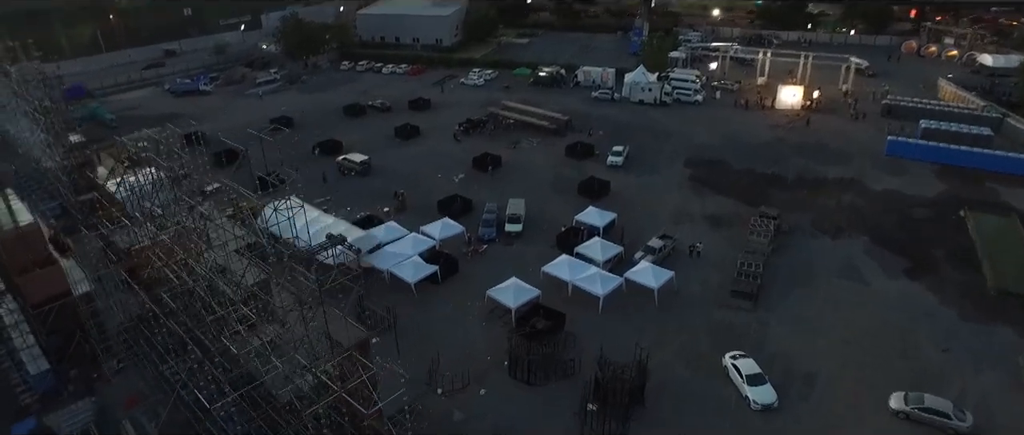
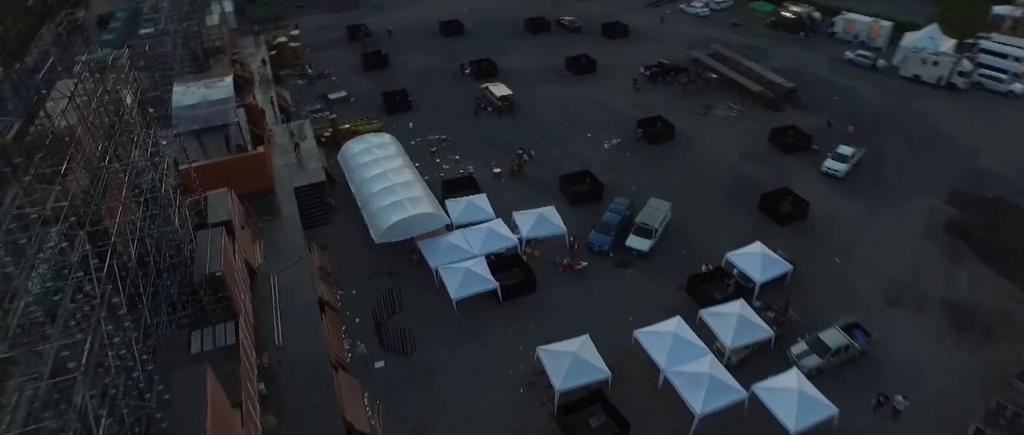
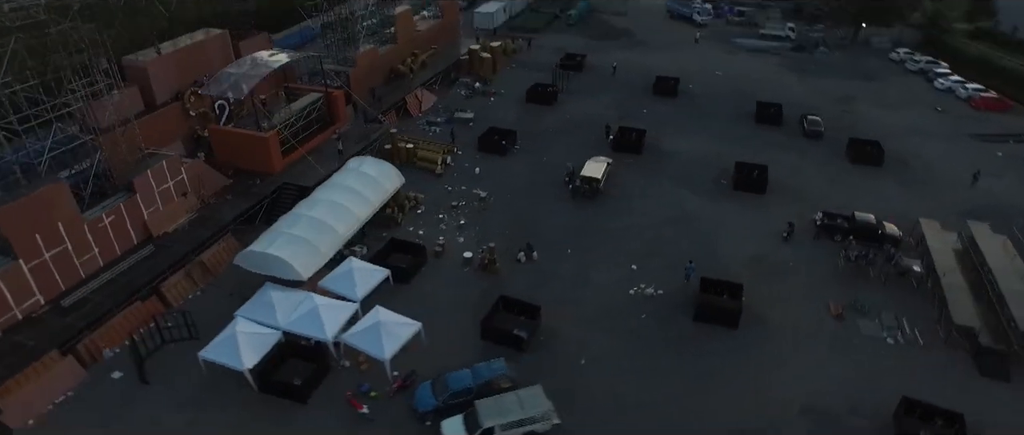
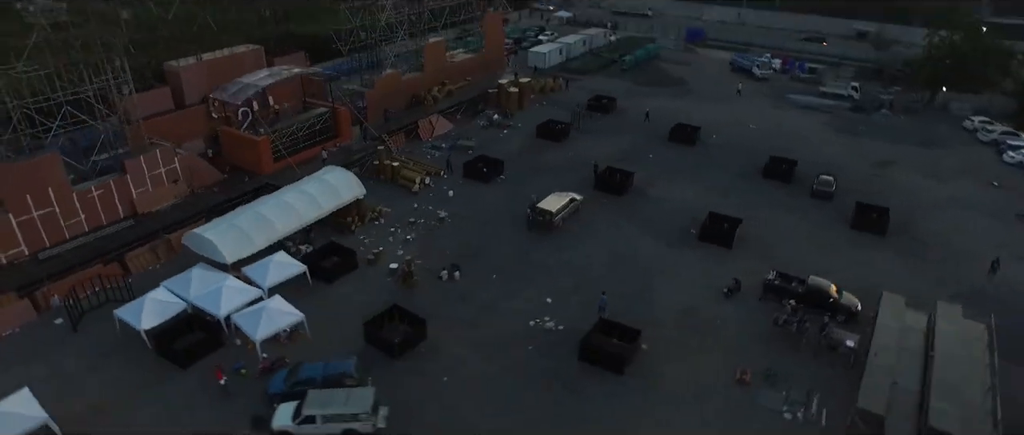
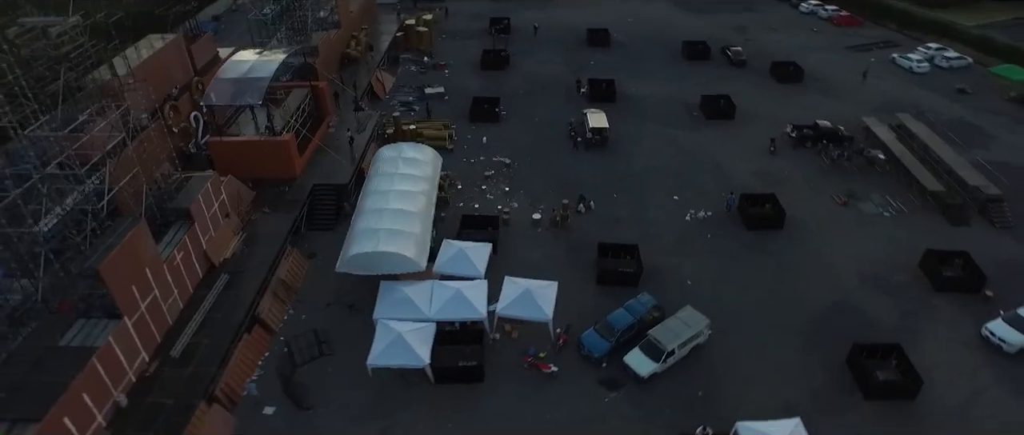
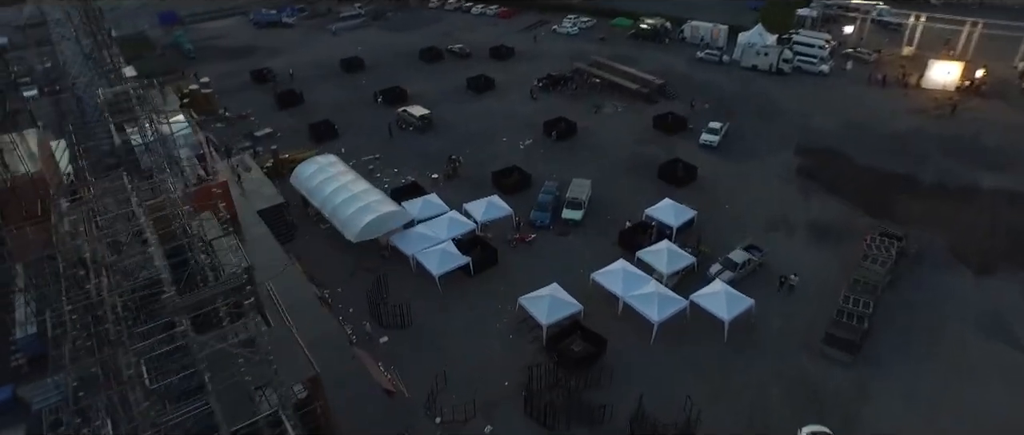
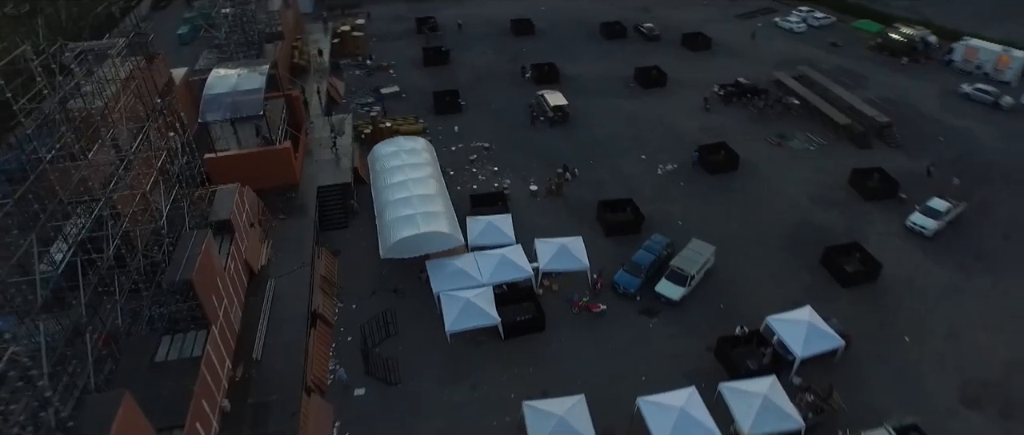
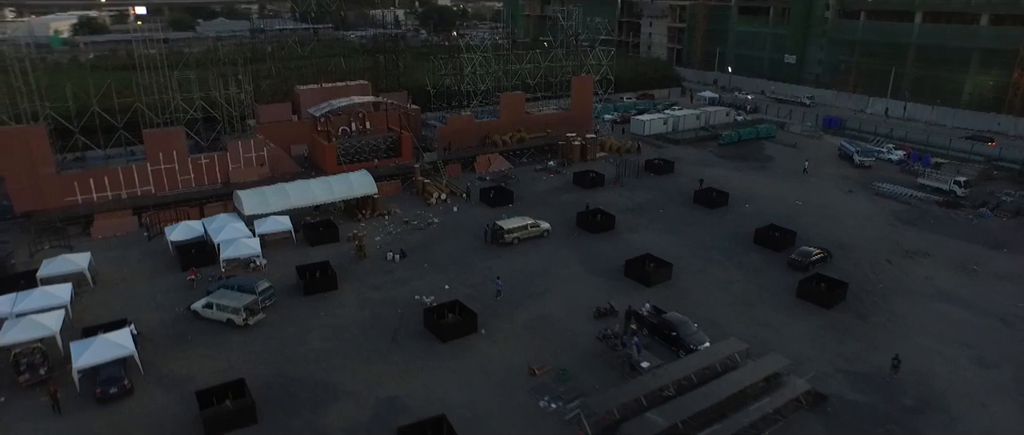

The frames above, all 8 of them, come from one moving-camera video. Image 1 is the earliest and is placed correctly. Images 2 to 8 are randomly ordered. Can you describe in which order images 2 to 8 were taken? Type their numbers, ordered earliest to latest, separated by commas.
6, 2, 7, 5, 3, 4, 8
